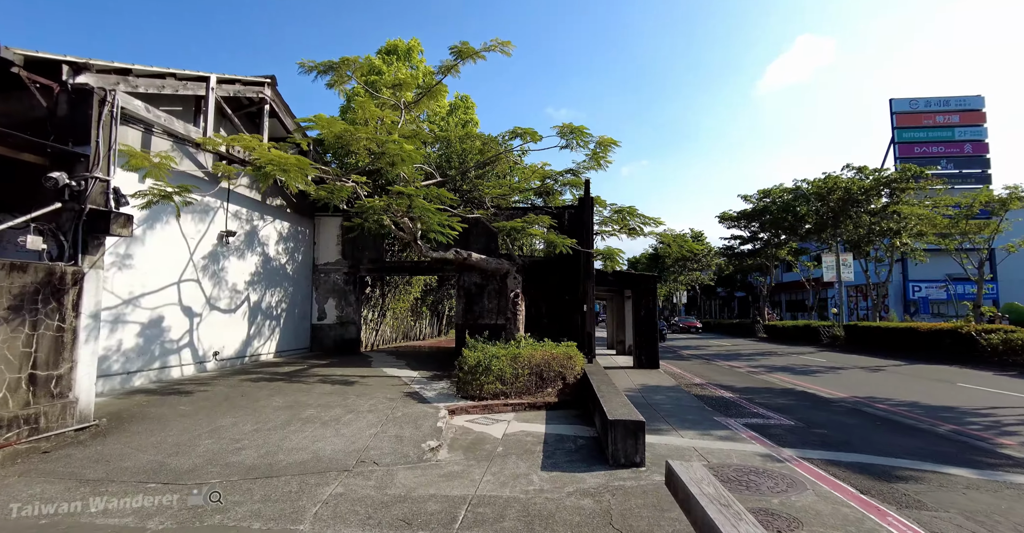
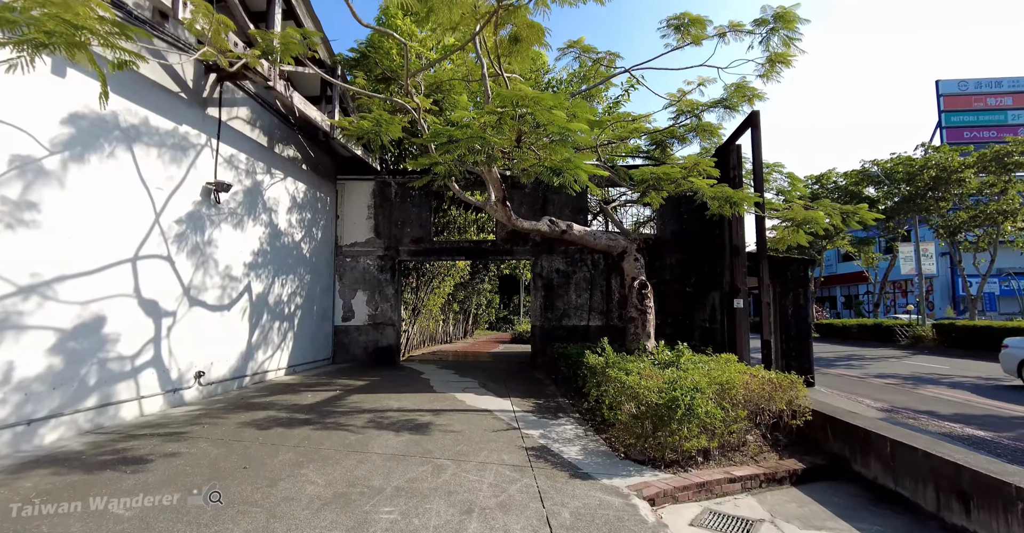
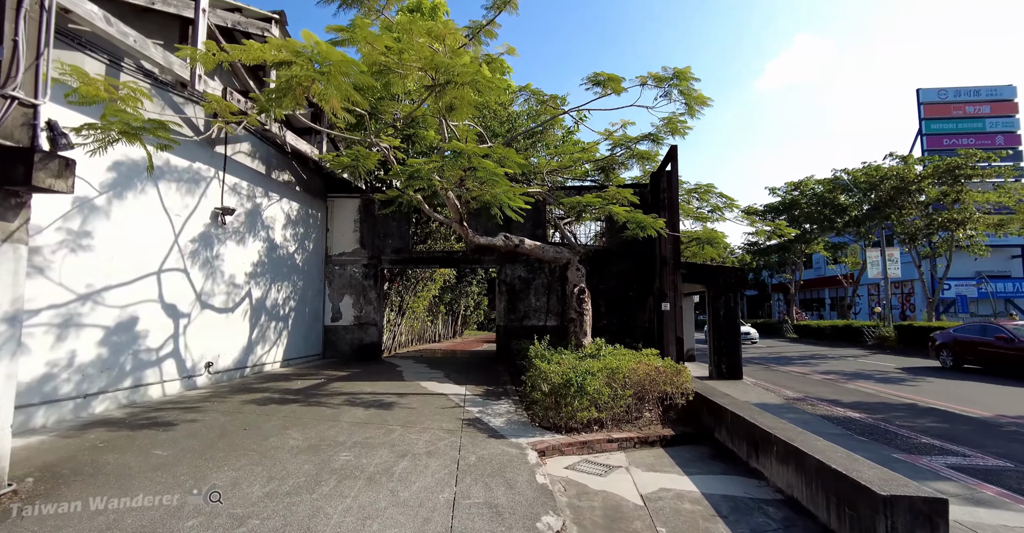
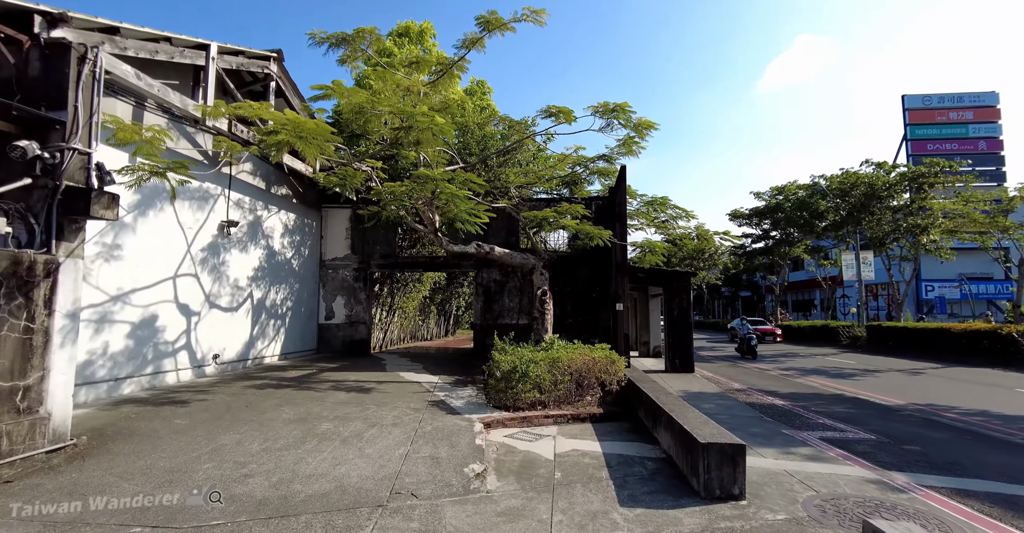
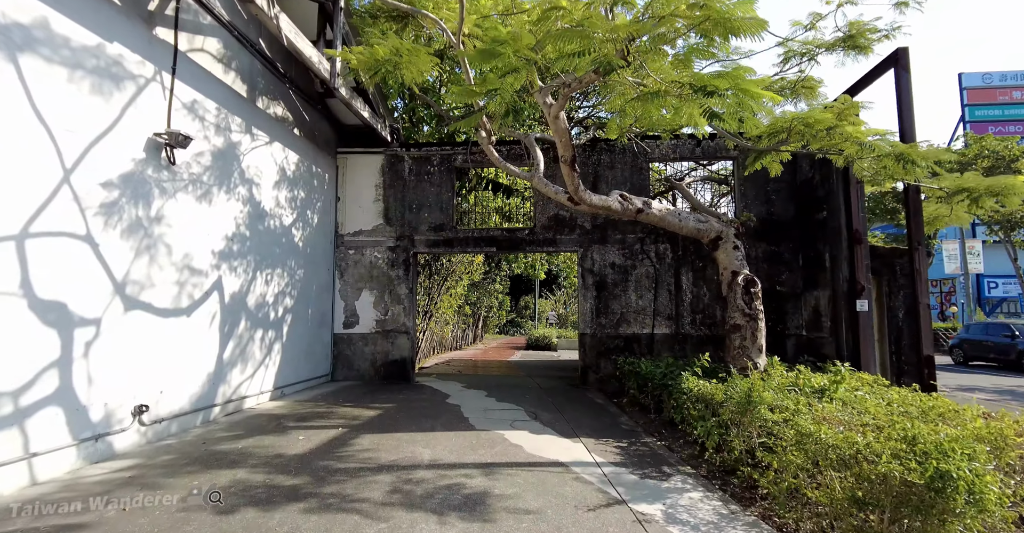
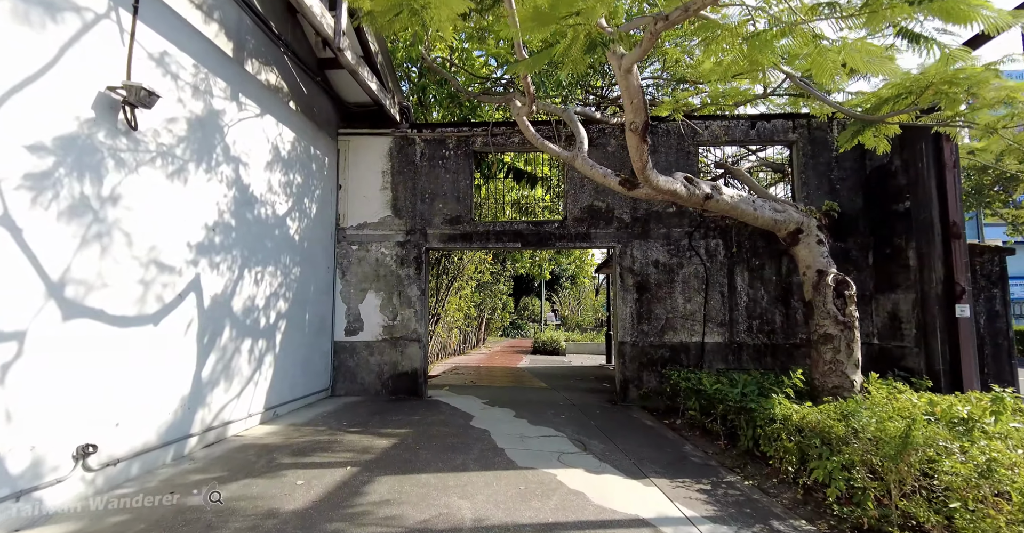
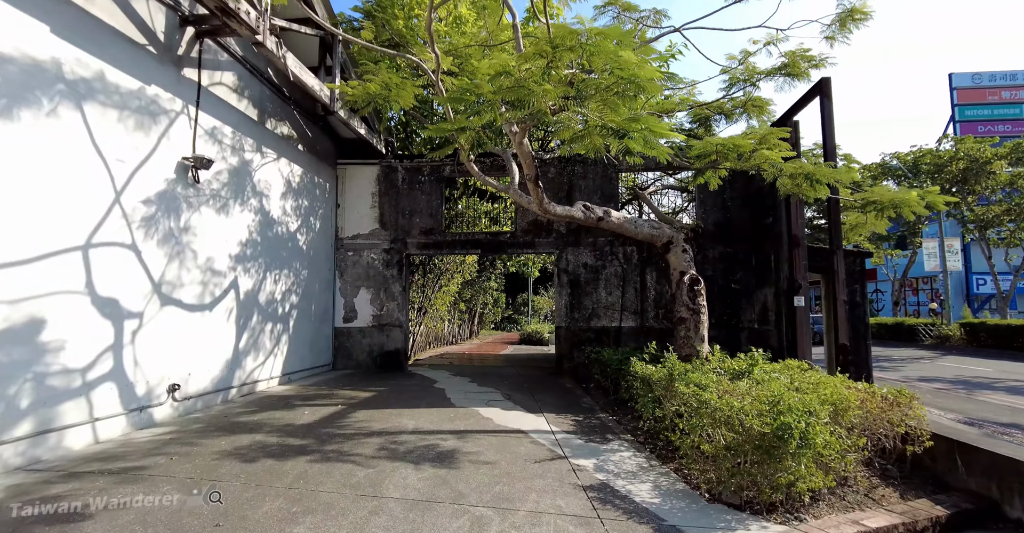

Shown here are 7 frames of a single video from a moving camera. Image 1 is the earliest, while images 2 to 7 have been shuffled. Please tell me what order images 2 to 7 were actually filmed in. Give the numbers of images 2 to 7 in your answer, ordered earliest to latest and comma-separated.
4, 3, 2, 7, 5, 6
